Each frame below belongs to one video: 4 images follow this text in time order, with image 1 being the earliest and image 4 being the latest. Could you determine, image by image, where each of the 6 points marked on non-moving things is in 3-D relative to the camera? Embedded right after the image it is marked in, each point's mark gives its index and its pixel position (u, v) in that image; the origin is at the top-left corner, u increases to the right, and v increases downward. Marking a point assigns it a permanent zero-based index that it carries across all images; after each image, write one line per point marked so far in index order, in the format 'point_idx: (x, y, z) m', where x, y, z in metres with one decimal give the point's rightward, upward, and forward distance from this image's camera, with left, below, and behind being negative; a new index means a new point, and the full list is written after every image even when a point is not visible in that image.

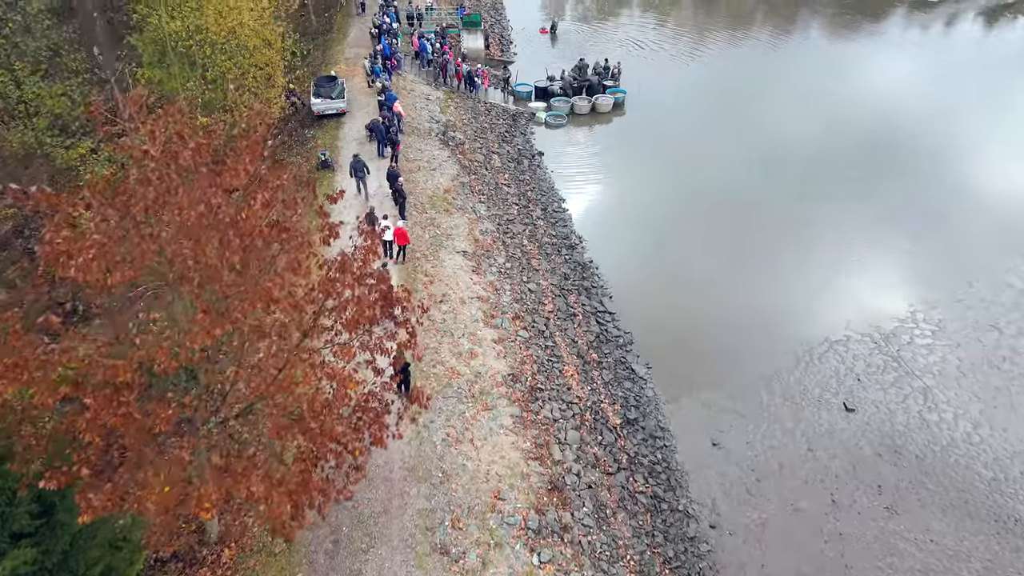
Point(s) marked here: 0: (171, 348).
0: (-5.3, -1.0, +9.5) m
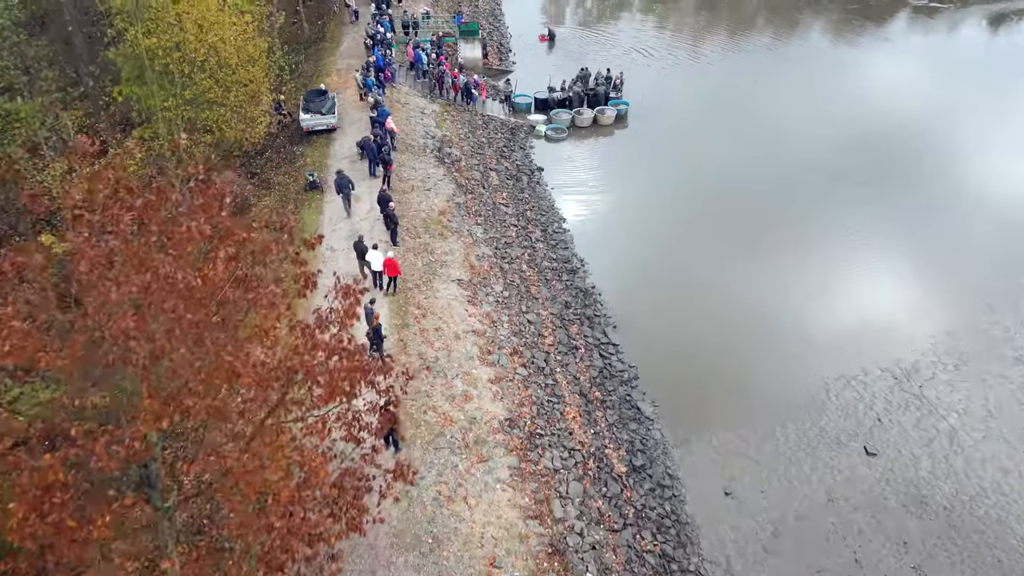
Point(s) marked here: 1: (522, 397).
0: (-5.3, -2.1, +8.1) m
1: (+0.3, -3.4, +18.8) m
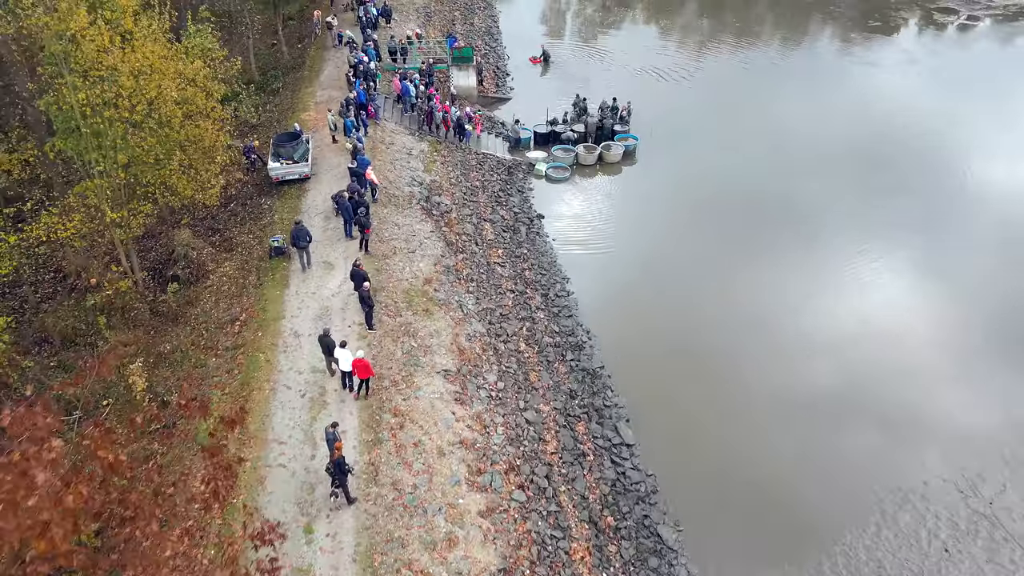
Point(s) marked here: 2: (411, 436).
0: (-5.5, -5.0, +4.8) m
1: (+0.2, -6.3, +15.5) m
2: (-2.8, -4.1, +16.7) m
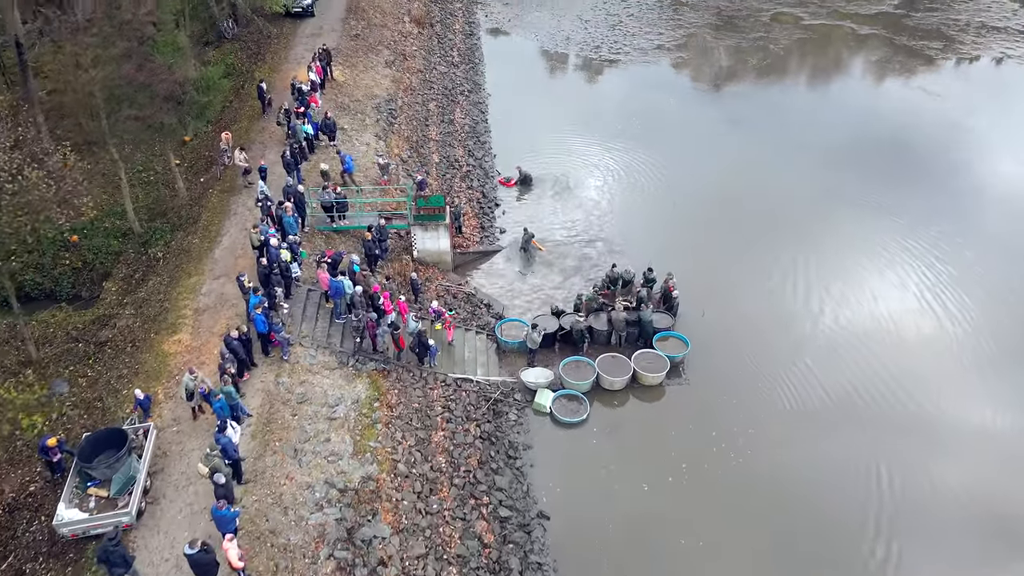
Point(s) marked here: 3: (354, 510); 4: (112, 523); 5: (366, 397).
0: (-6.0, -15.2, -6.4) m
1: (-0.3, -16.5, +4.2) m
2: (-3.2, -14.3, +5.5) m
3: (-4.1, -6.0, +16.1) m
4: (-9.3, -5.5, +14.0) m
5: (-4.6, -3.5, +19.0) m
